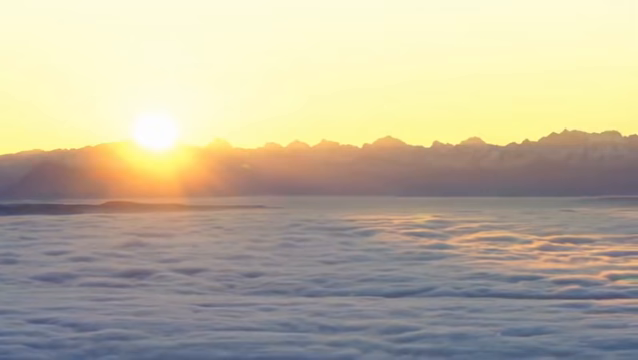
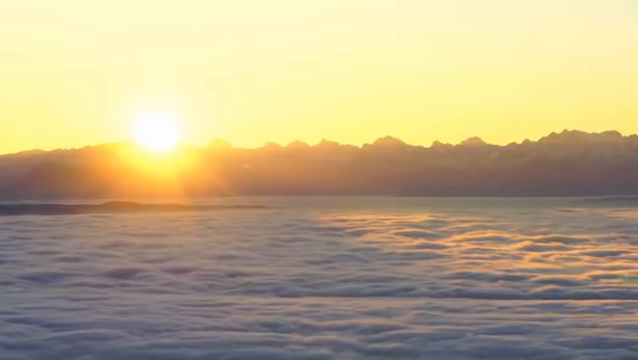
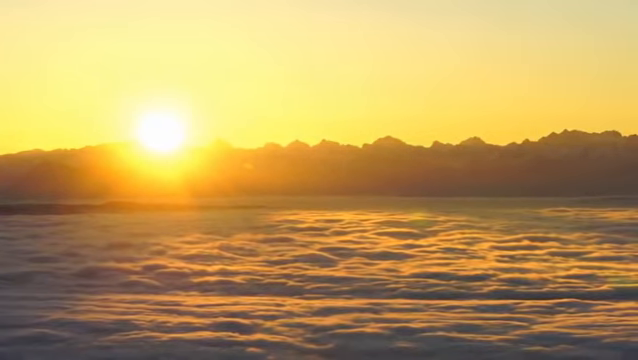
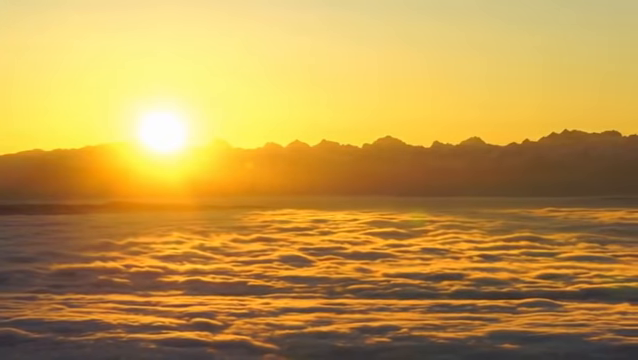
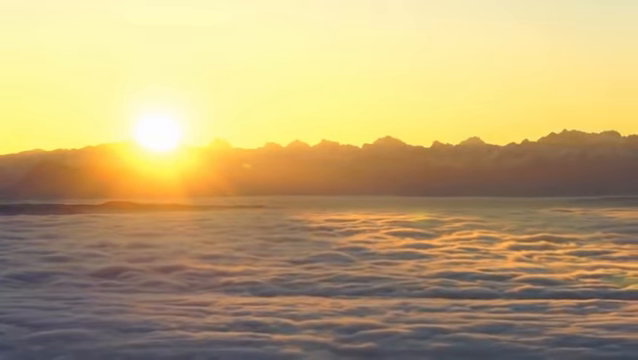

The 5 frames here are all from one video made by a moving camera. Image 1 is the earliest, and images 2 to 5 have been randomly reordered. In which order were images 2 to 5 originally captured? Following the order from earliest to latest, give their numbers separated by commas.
2, 5, 3, 4
